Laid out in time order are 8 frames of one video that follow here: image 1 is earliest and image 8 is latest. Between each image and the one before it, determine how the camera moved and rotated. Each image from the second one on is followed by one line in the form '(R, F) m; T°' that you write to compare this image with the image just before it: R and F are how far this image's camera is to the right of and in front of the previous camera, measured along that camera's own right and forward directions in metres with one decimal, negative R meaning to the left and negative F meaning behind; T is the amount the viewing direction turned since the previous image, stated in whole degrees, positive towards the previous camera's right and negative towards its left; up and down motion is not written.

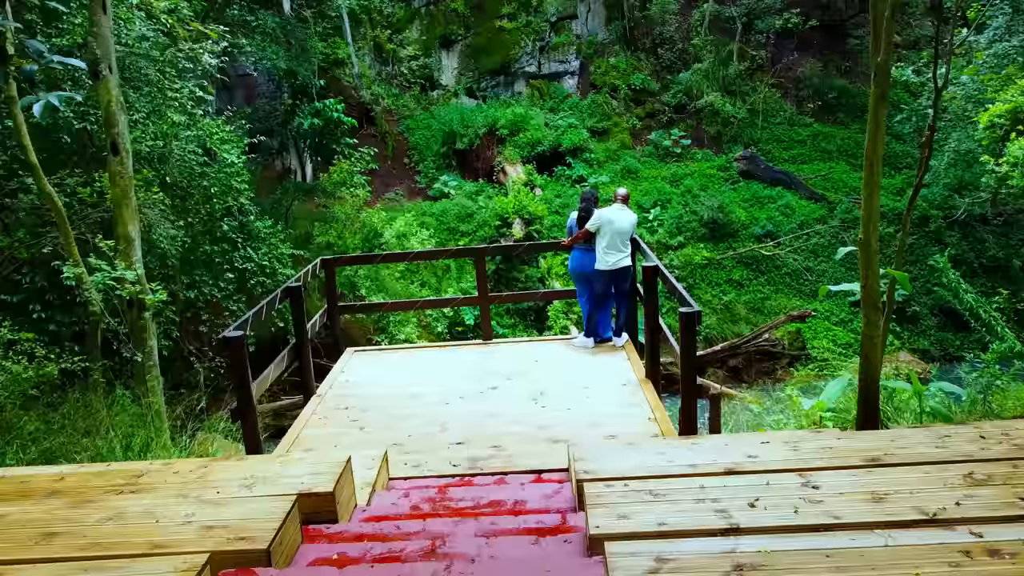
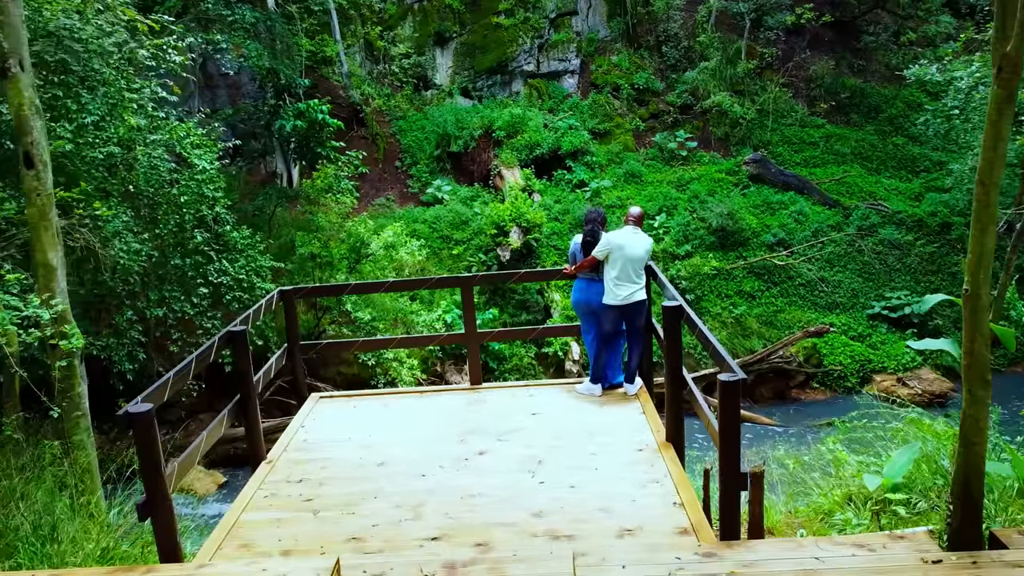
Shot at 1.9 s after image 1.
(0.0, +0.5) m; 0°
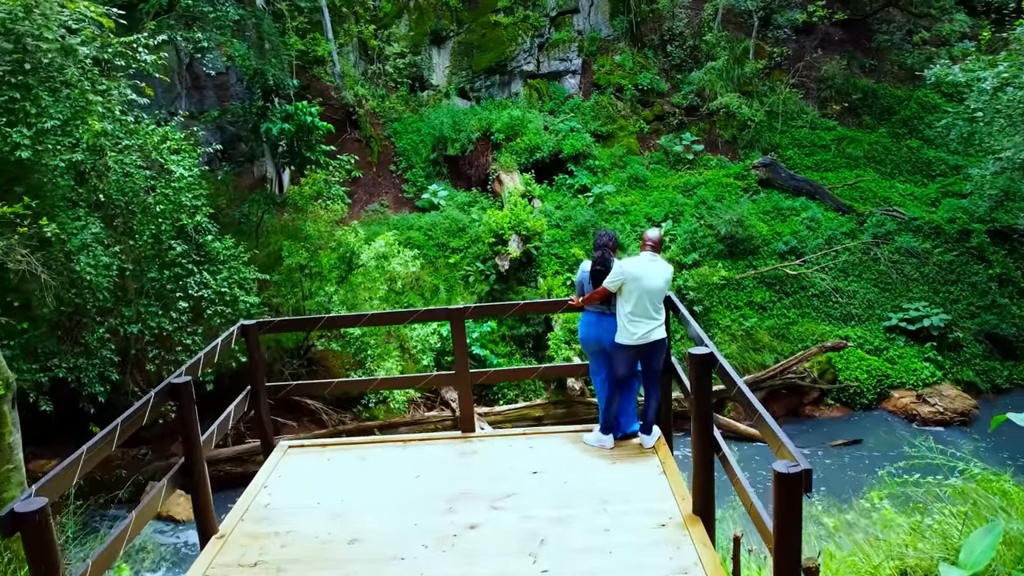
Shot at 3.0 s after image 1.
(0.0, +0.4) m; 0°
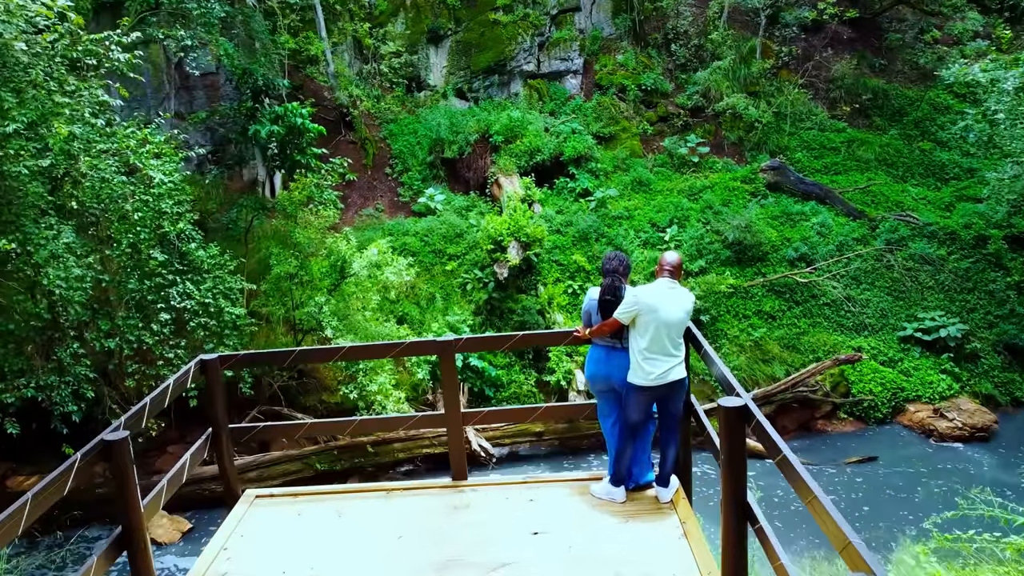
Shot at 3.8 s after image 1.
(0.0, +0.3) m; 0°
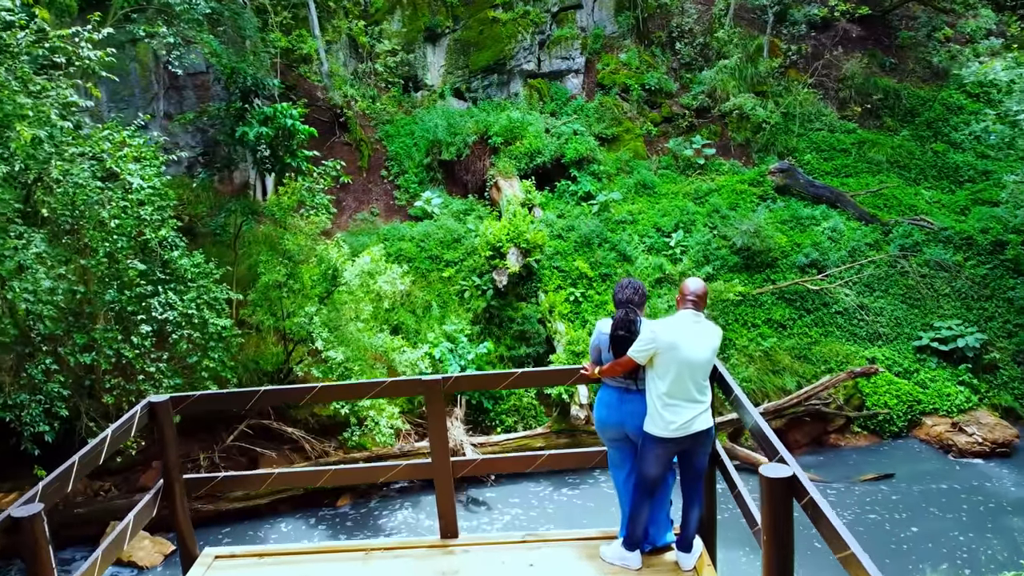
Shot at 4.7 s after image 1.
(0.0, +0.3) m; 0°
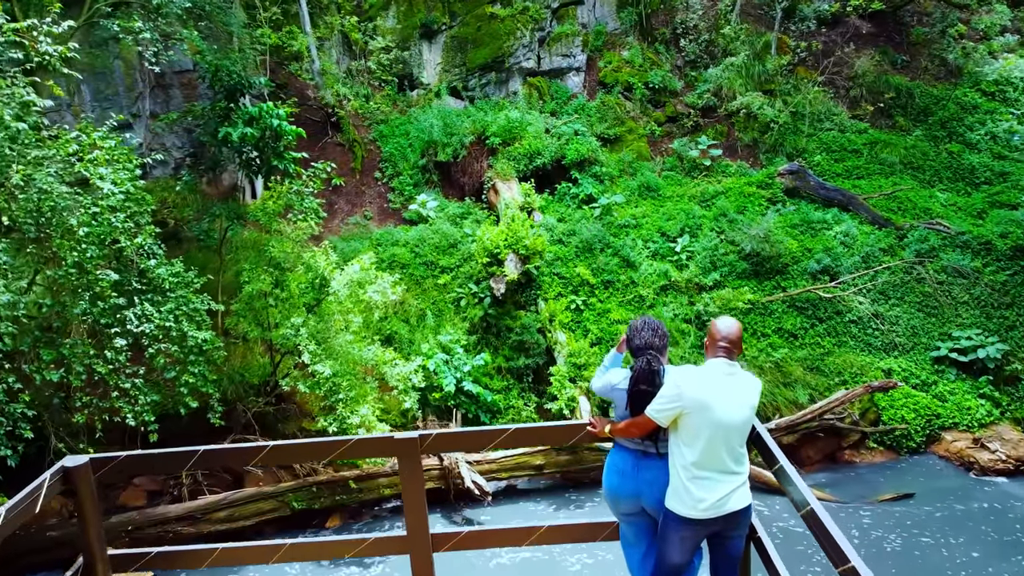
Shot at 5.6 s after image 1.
(0.0, +0.3) m; 0°
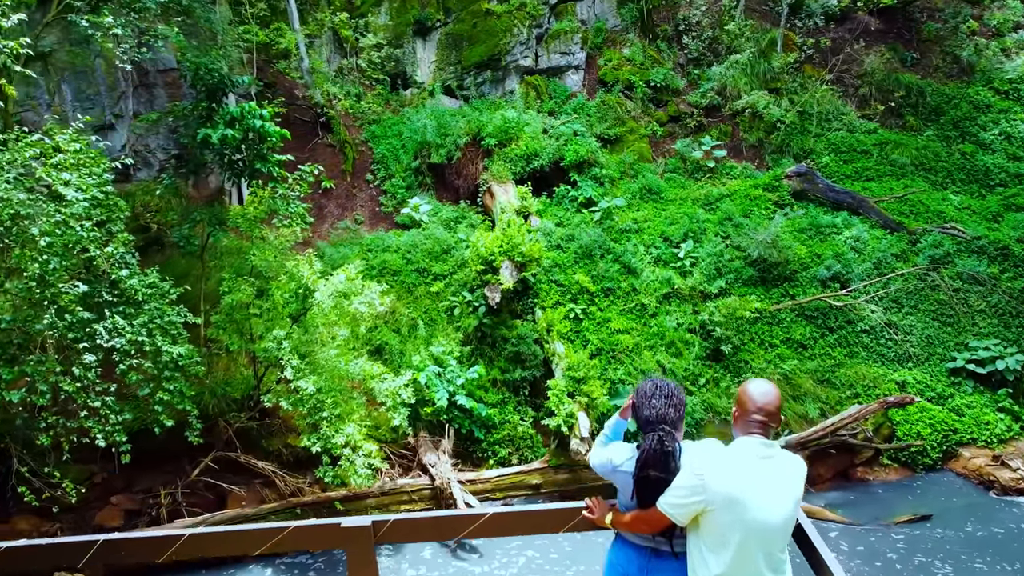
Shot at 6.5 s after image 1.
(0.0, +0.3) m; 0°
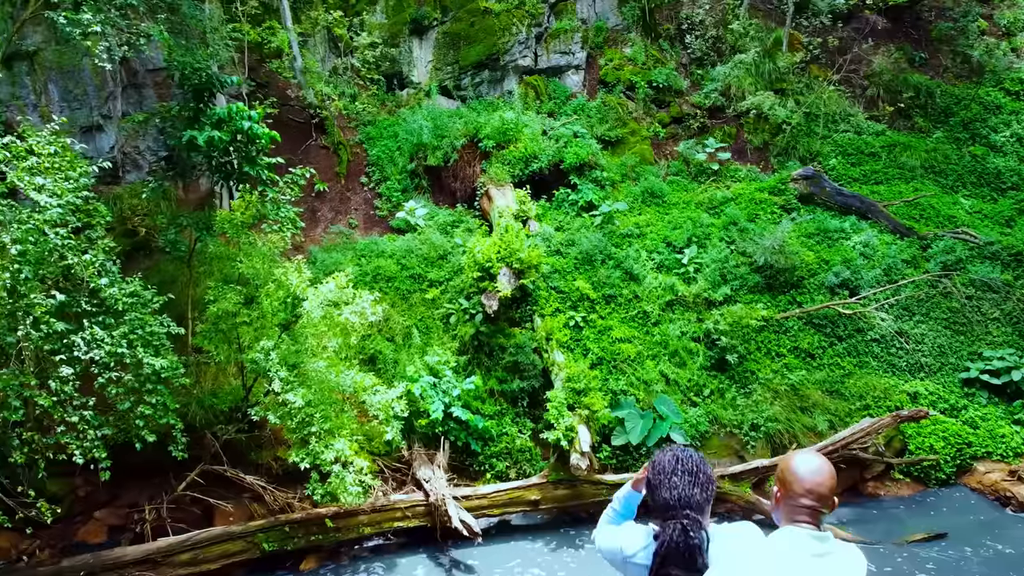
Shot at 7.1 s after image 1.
(0.0, +0.2) m; 0°
